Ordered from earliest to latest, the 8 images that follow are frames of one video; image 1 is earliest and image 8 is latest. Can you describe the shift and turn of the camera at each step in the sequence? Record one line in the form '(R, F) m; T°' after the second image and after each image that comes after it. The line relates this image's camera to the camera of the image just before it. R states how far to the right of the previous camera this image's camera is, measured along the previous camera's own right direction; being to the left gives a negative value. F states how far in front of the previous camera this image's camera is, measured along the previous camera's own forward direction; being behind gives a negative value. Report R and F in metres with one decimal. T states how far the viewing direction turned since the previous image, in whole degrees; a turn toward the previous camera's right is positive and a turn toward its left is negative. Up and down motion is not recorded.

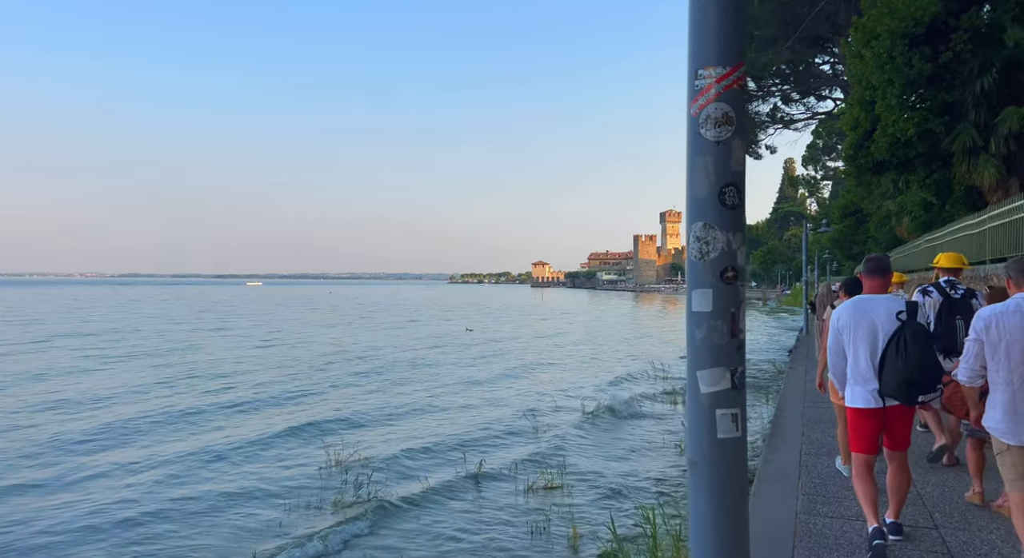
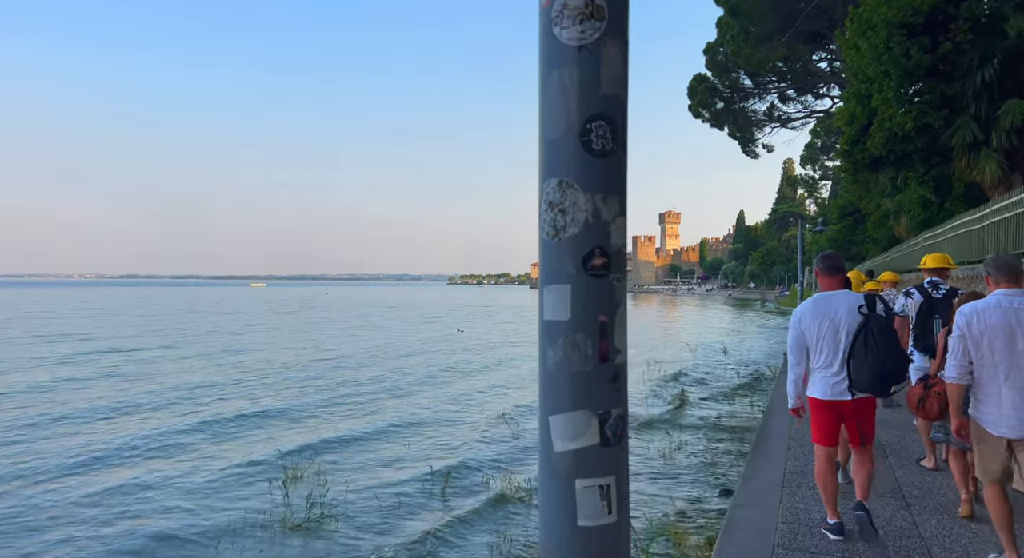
(+0.3, +0.5) m; 0°
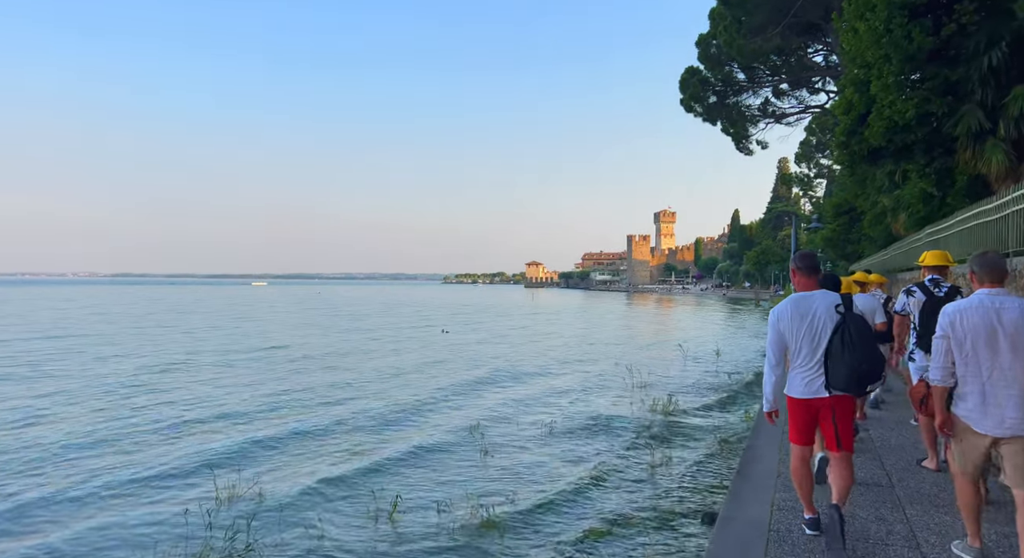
(+0.4, +0.9) m; 0°
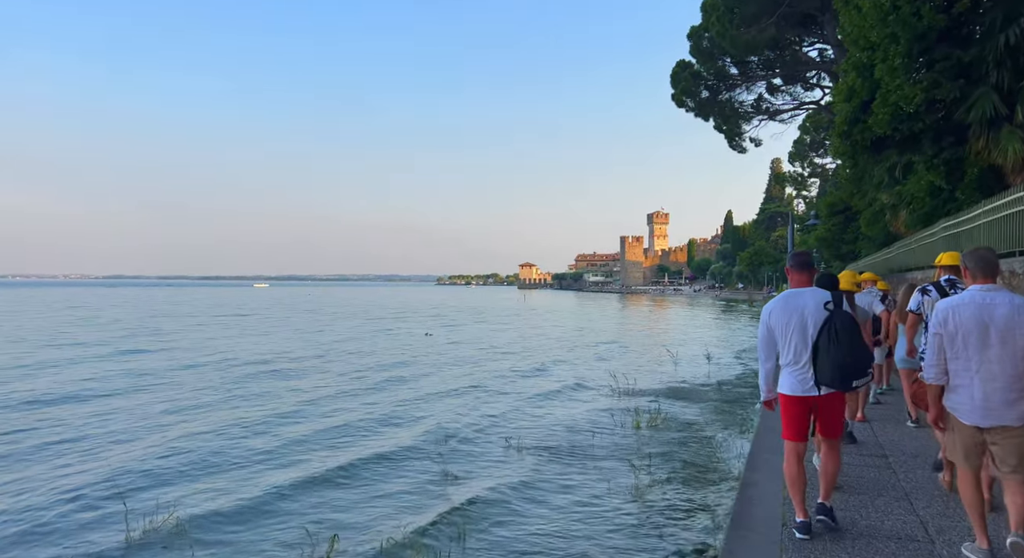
(+0.3, +1.0) m; +1°
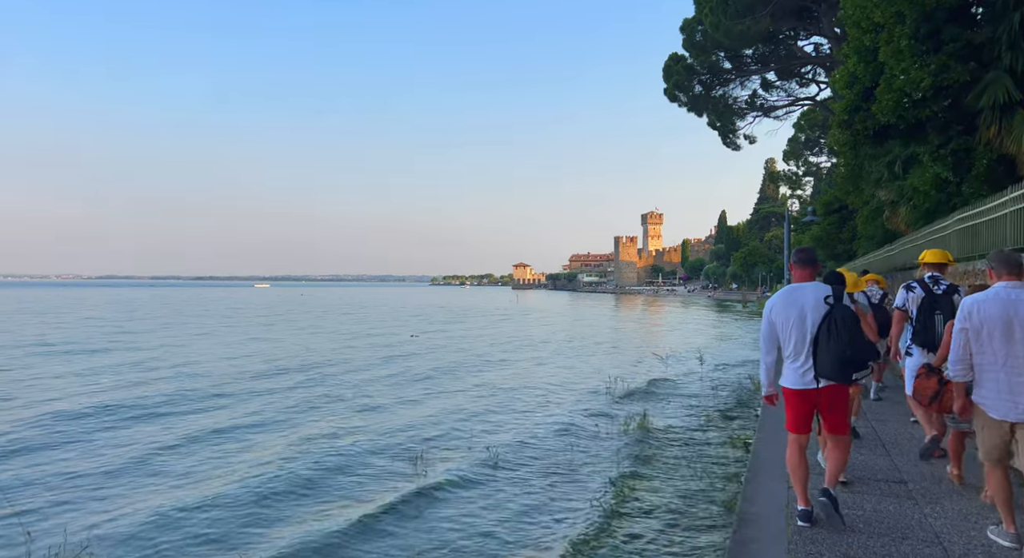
(+0.3, +0.8) m; 0°
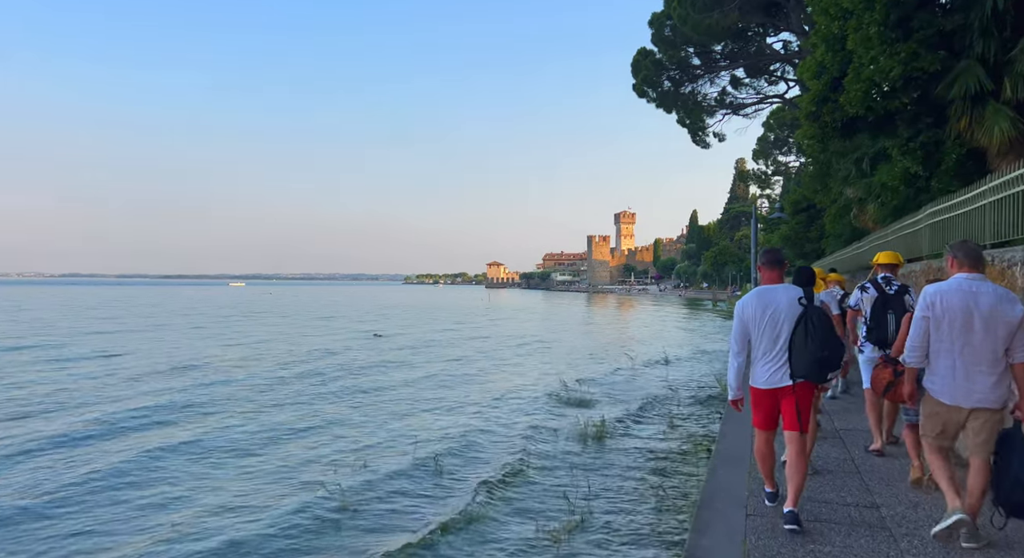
(+0.3, +0.6) m; +2°
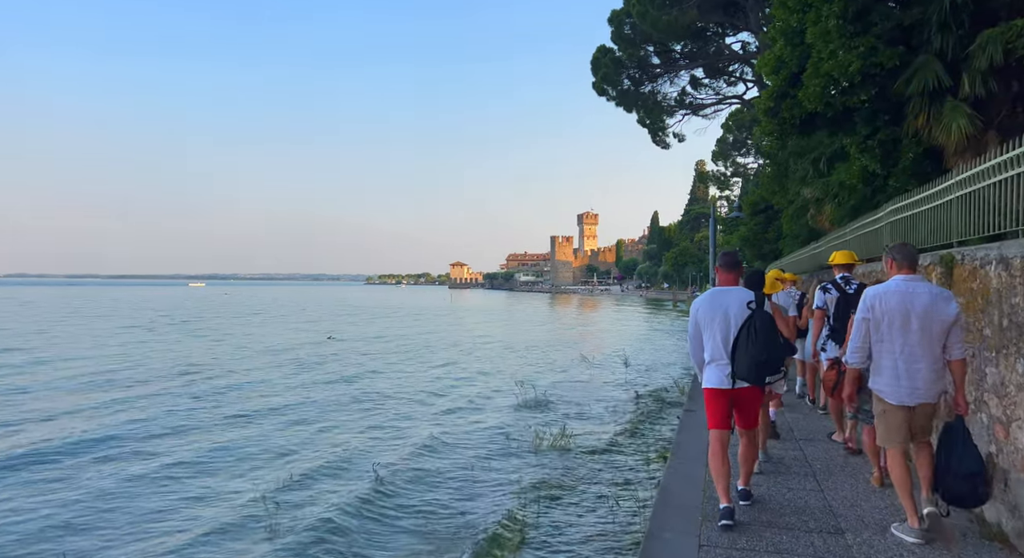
(+0.2, +0.5) m; +3°
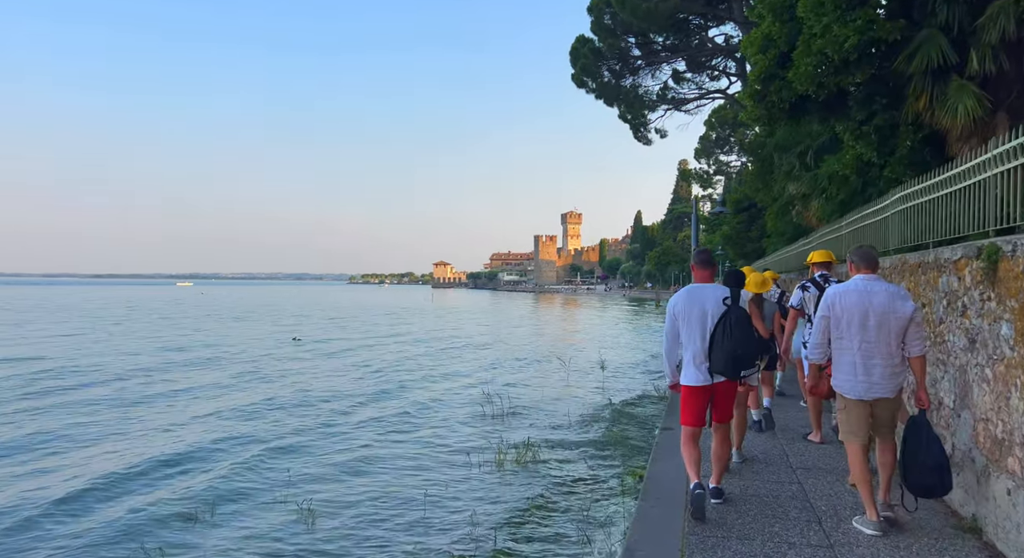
(+0.3, +1.0) m; +1°
